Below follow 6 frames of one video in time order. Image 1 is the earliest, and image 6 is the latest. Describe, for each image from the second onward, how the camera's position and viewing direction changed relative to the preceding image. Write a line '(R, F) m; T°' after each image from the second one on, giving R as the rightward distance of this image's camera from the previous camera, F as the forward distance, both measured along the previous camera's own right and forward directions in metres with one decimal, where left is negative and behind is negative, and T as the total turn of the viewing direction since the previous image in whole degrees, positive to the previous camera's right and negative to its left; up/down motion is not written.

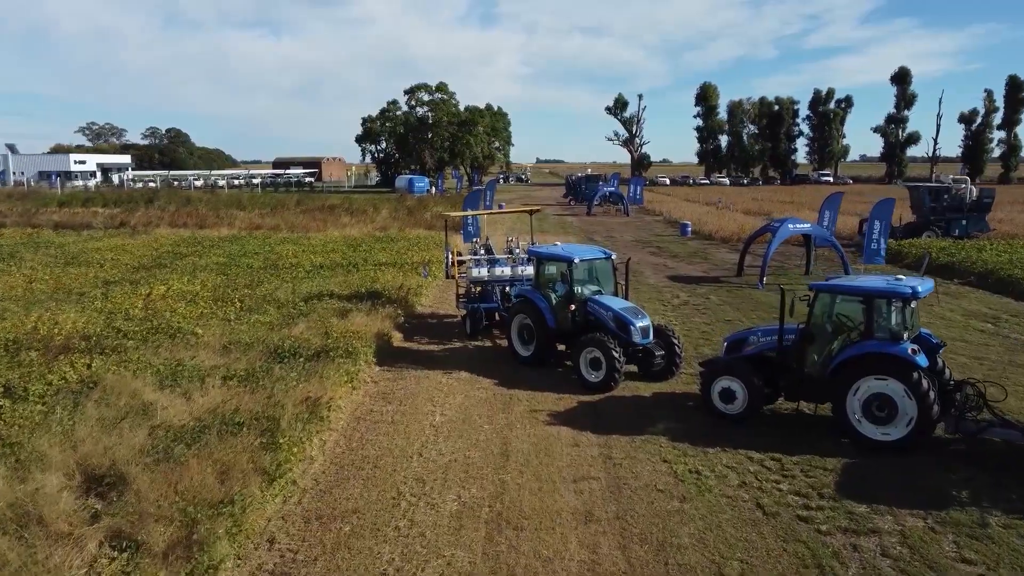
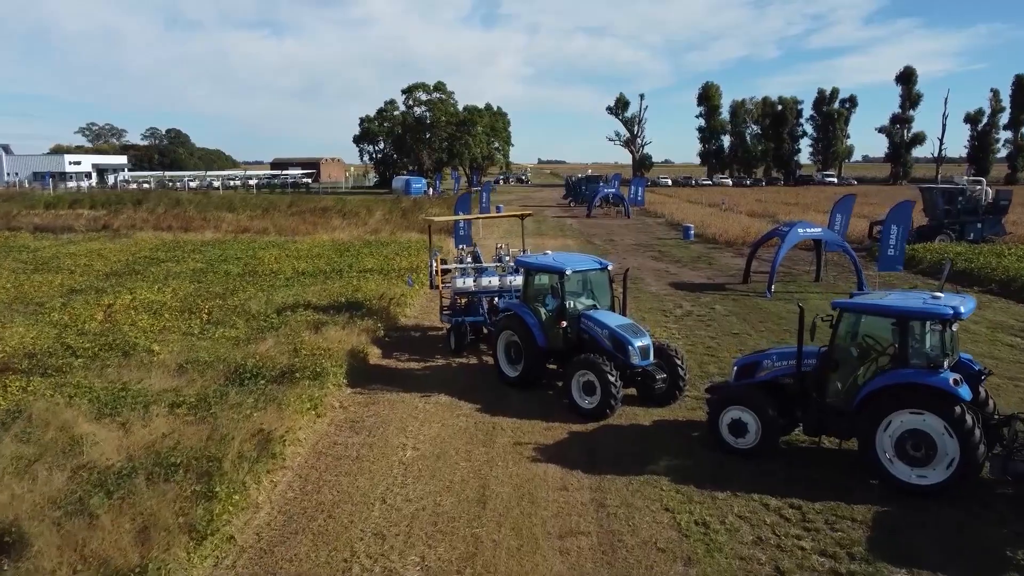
(+0.2, +1.1) m; 0°
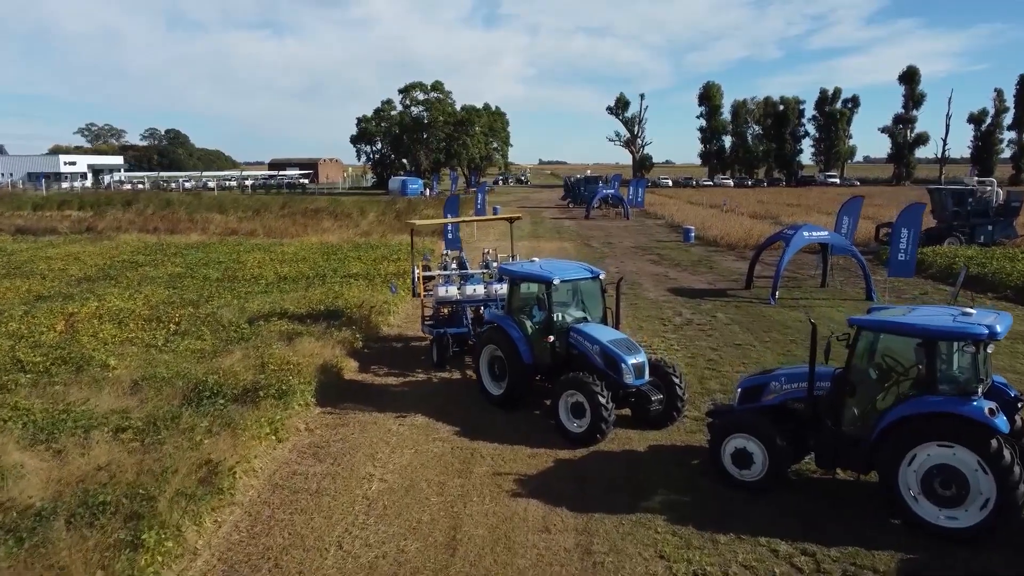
(+0.2, +0.8) m; 0°
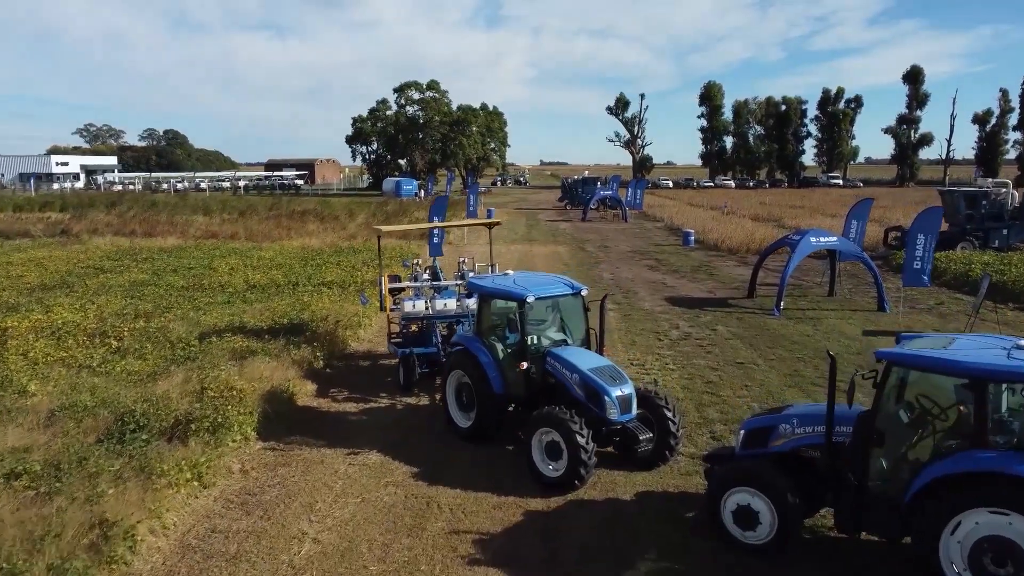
(+0.3, +1.2) m; 0°
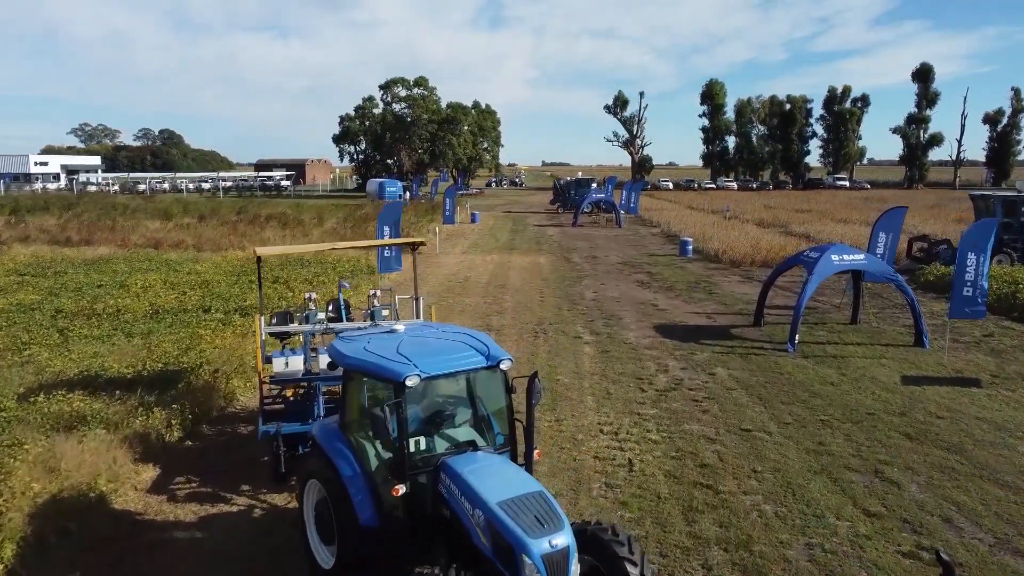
(+0.6, +2.8) m; 0°
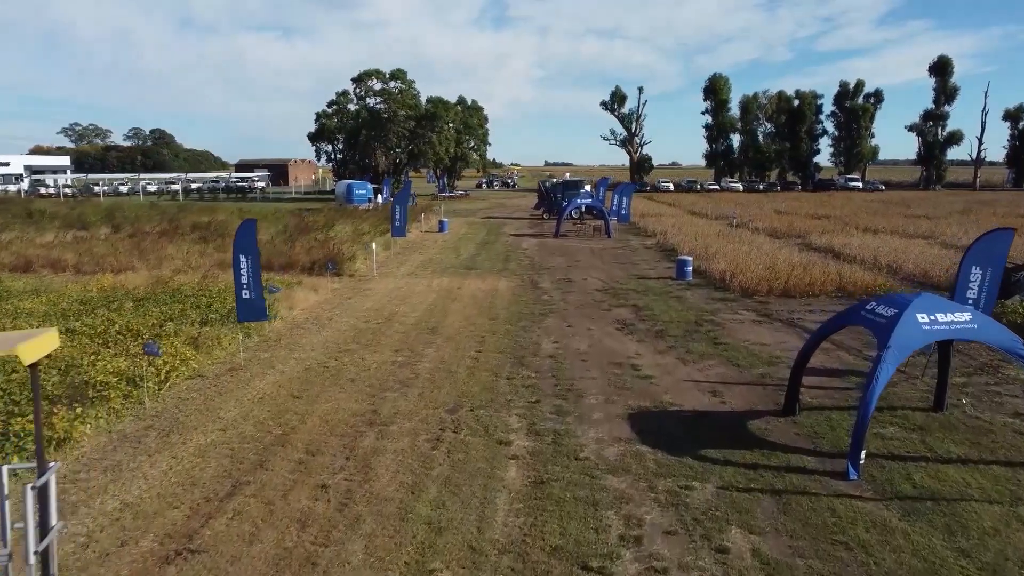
(+1.0, +4.9) m; 0°
